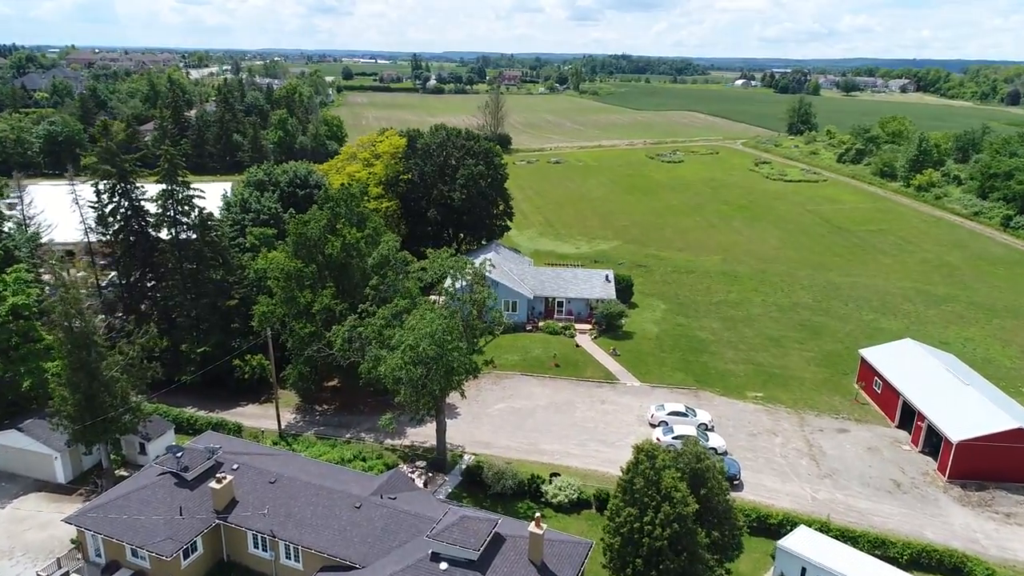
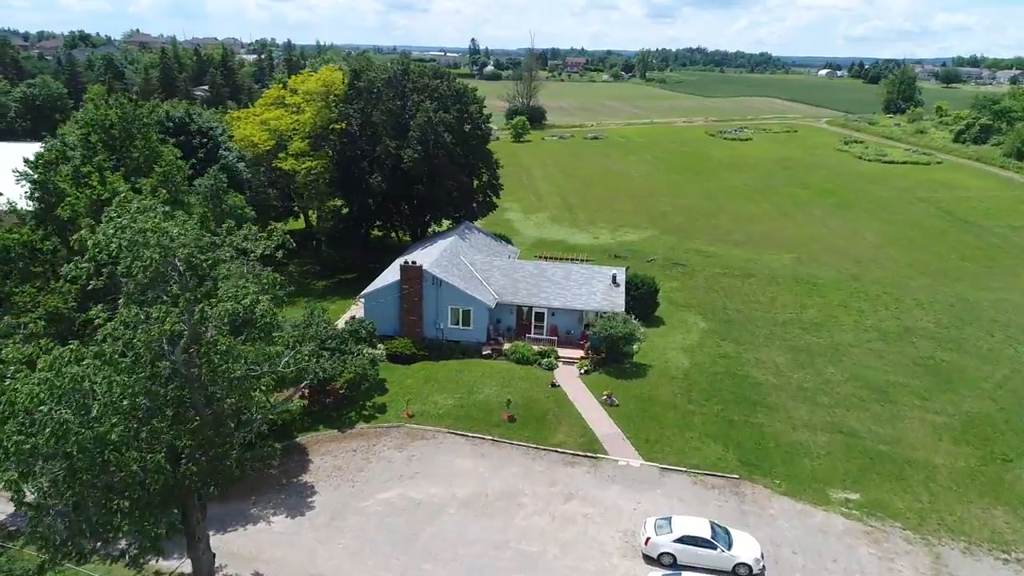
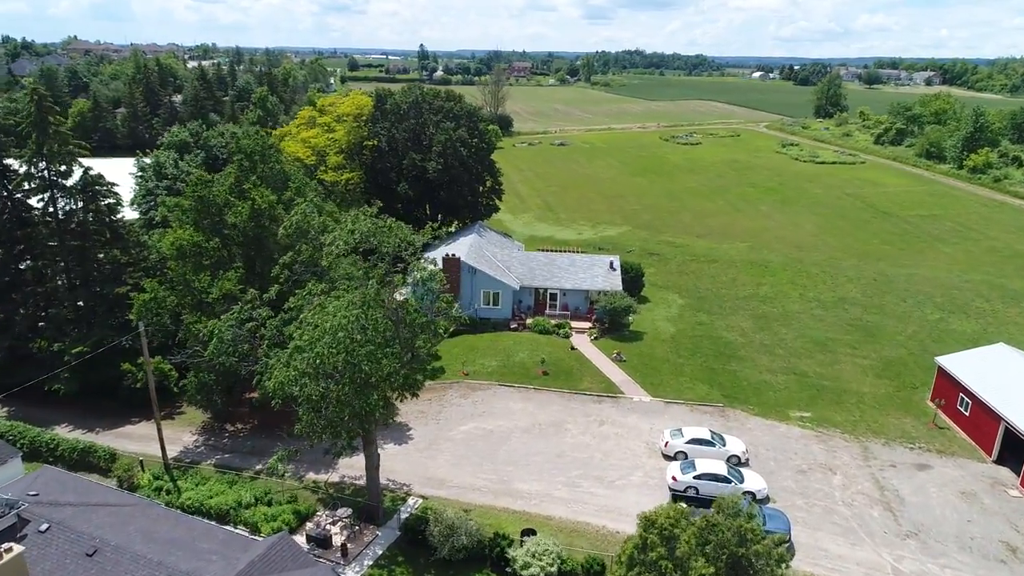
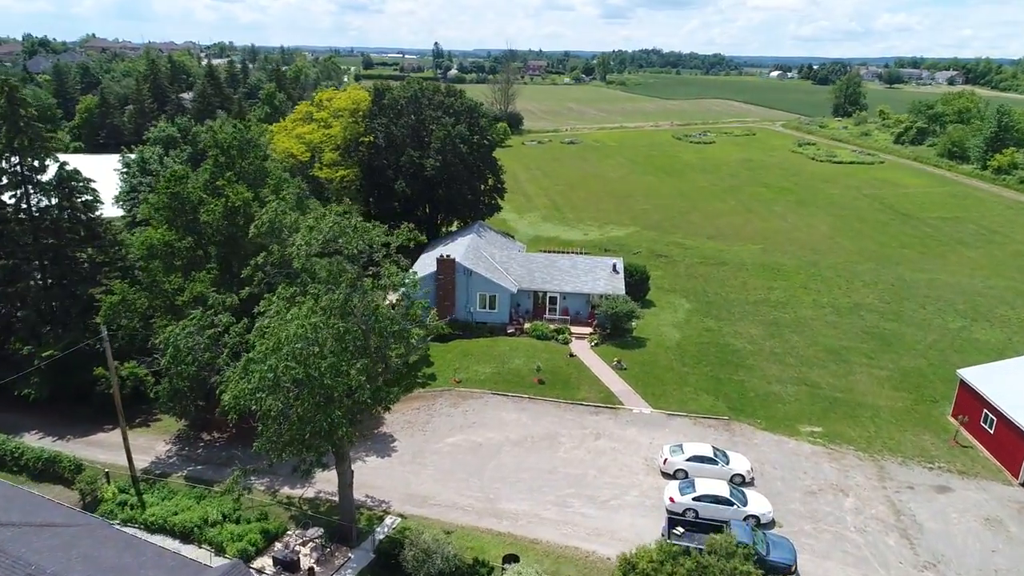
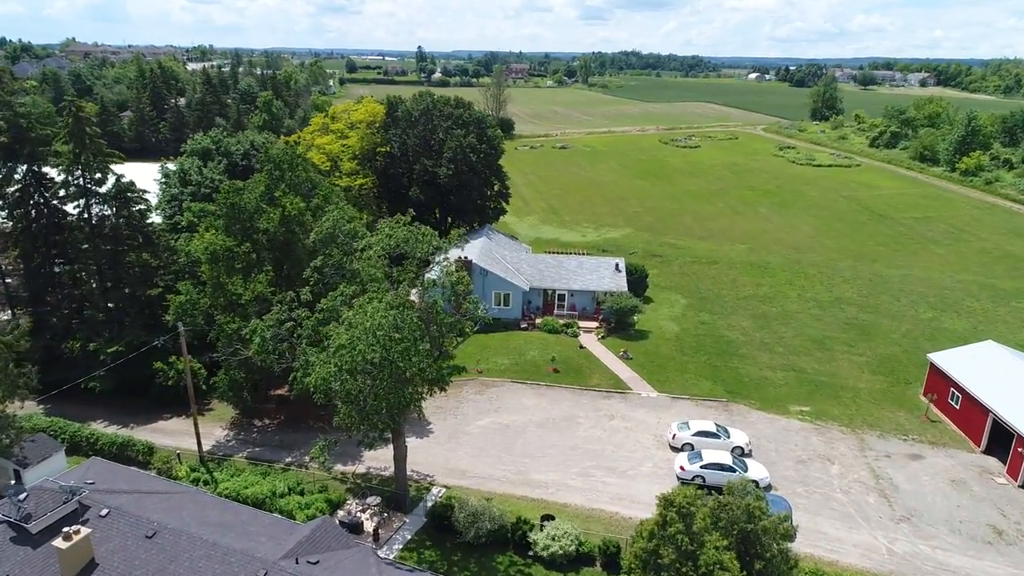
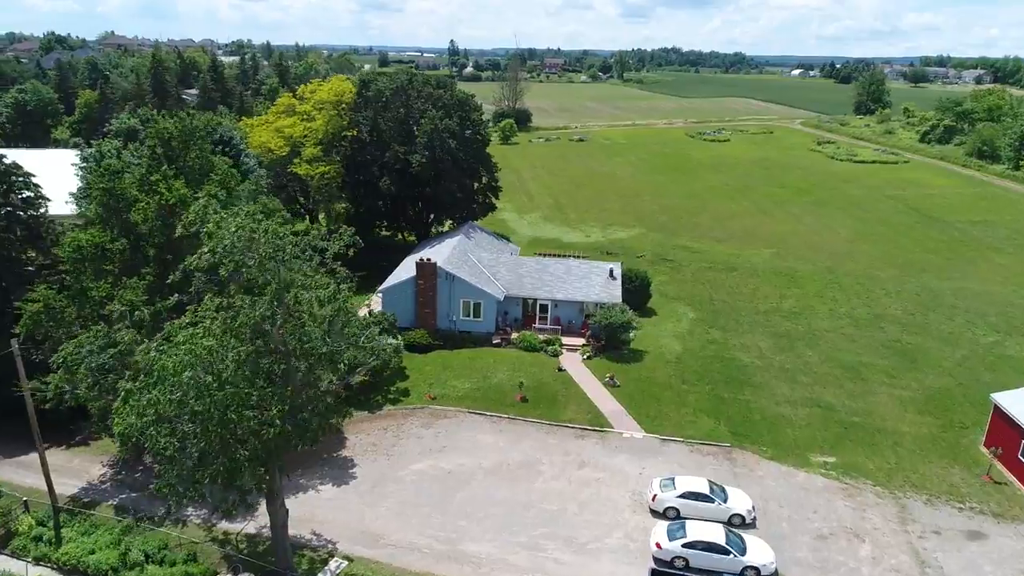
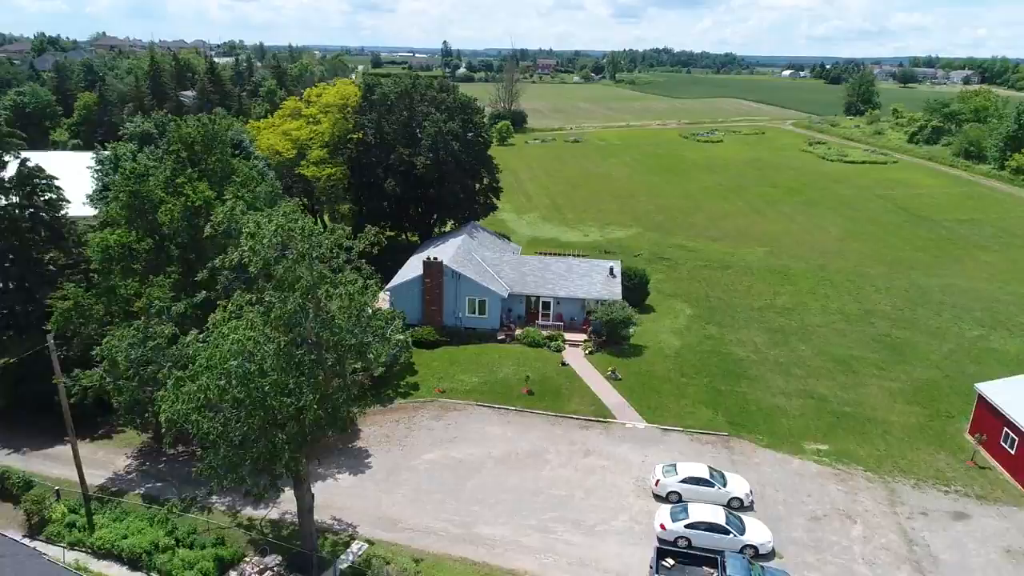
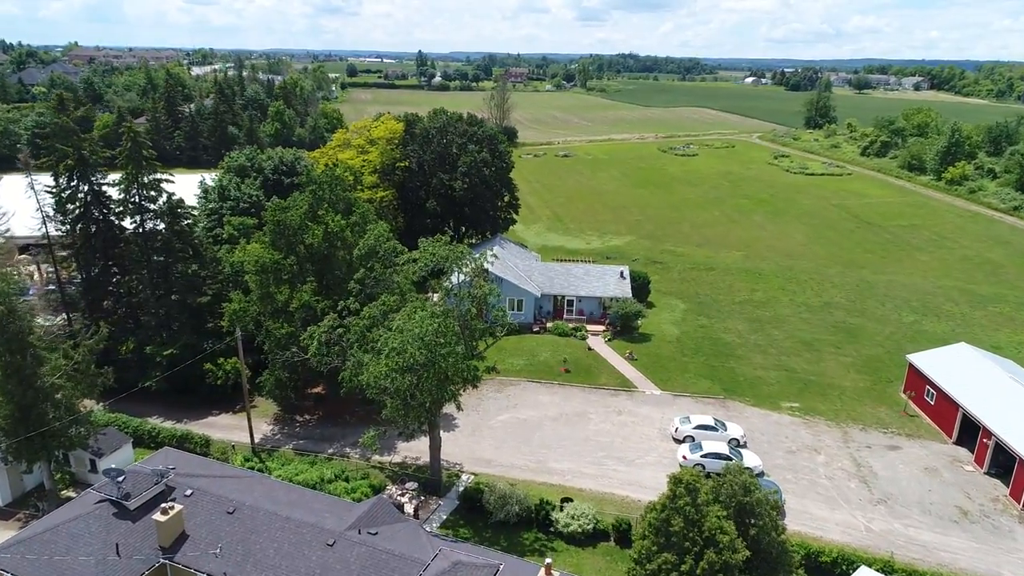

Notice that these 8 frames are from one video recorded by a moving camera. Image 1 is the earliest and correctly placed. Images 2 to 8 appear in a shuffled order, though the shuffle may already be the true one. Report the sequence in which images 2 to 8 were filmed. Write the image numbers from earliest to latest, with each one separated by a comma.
8, 5, 3, 4, 7, 6, 2
